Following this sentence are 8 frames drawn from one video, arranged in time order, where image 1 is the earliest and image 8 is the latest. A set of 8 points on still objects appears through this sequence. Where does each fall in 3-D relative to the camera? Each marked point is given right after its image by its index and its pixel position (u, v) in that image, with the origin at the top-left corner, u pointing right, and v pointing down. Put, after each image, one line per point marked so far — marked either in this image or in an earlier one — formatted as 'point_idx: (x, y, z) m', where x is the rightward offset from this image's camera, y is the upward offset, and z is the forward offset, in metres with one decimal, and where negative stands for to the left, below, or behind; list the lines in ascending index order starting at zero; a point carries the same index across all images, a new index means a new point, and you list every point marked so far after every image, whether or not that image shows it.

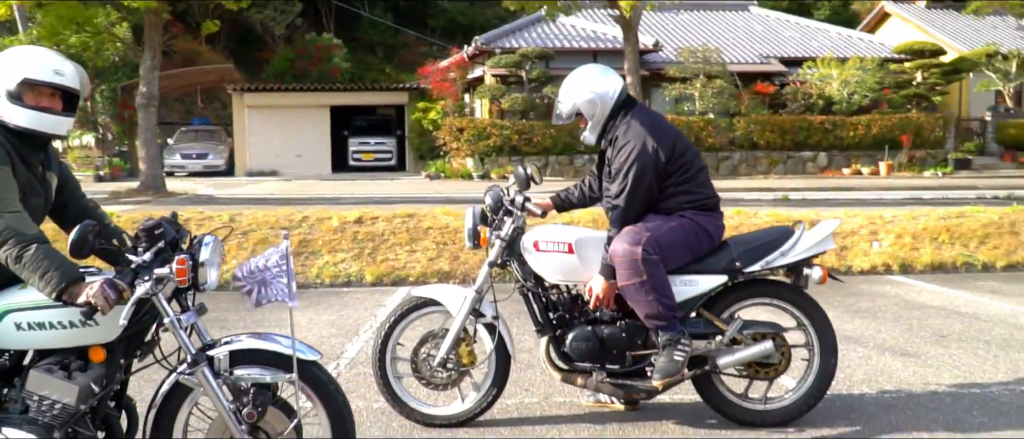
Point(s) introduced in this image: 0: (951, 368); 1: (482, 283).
0: (+2.7, -0.9, +5.5) m
1: (-0.1, -0.3, +4.3) m
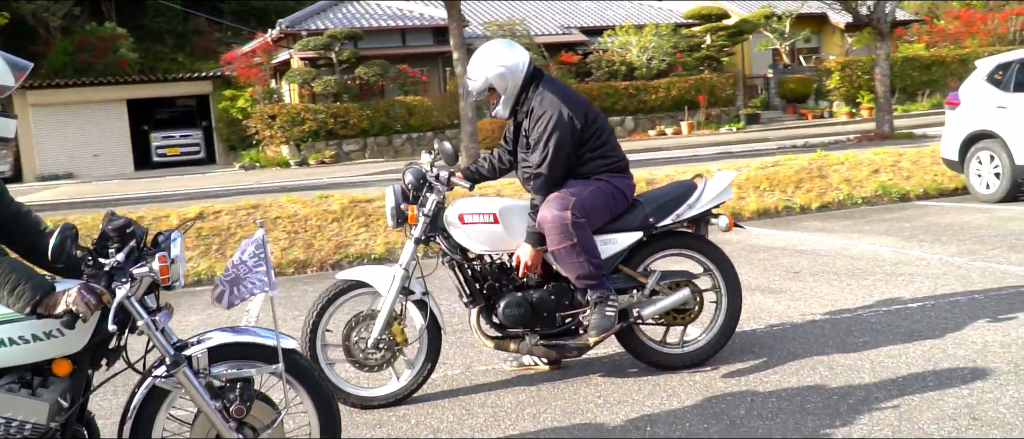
0: (+2.0, -0.5, +6.1) m
1: (-0.5, -0.2, +4.3) m
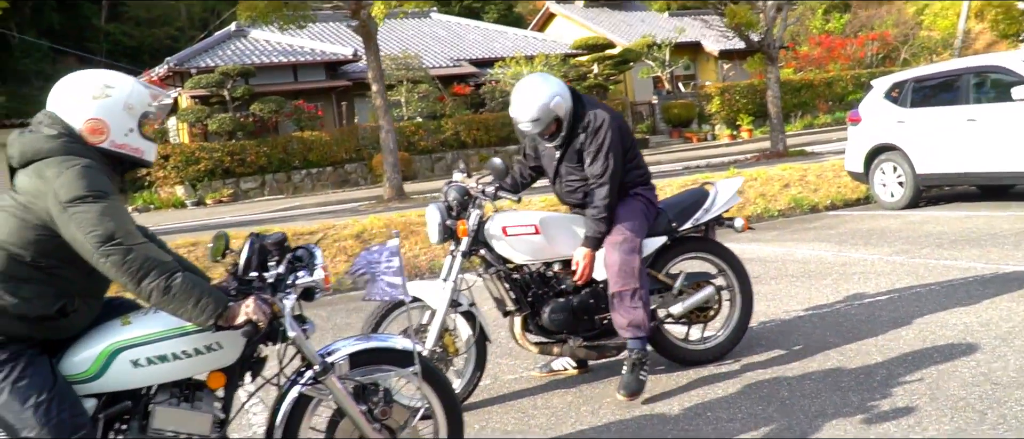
0: (+2.0, -0.6, +6.7) m
1: (-0.3, -0.3, +4.5) m
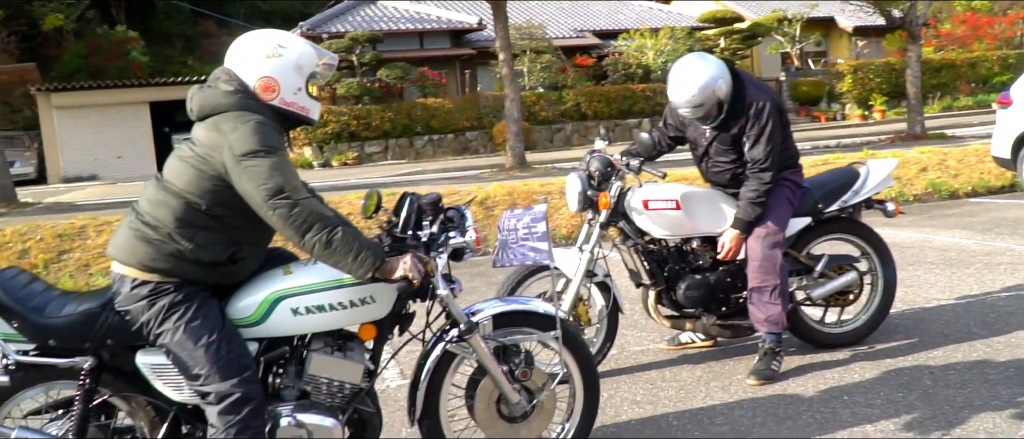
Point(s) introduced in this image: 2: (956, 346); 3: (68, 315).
0: (+2.9, -0.5, +6.4) m
1: (+0.4, -0.1, +4.6) m
2: (+2.3, -0.7, +4.8) m
3: (-1.6, -0.3, +3.4) m
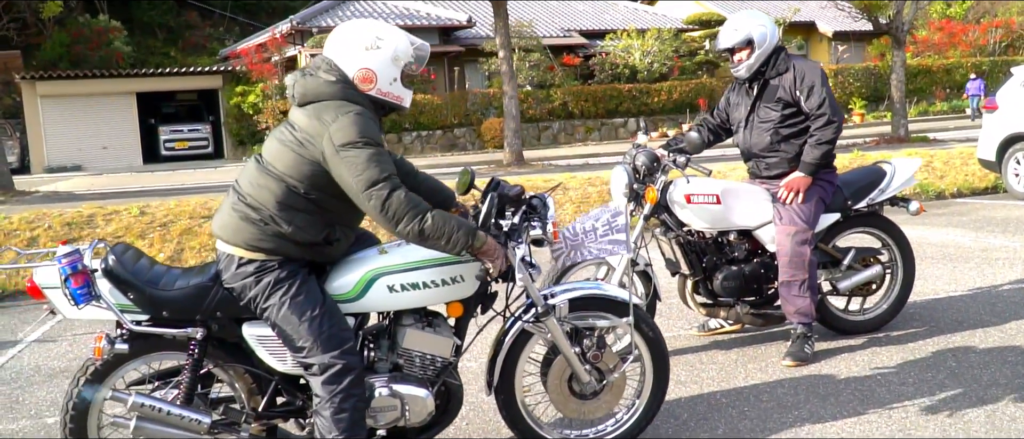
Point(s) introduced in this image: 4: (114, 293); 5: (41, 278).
0: (+3.1, -0.4, +6.8) m
1: (+0.7, -0.1, +4.8) m
2: (+2.6, -0.6, +5.1) m
3: (-1.3, -0.3, +3.7) m
4: (-1.6, -0.3, +3.6) m
5: (-1.9, -0.2, +3.6) m
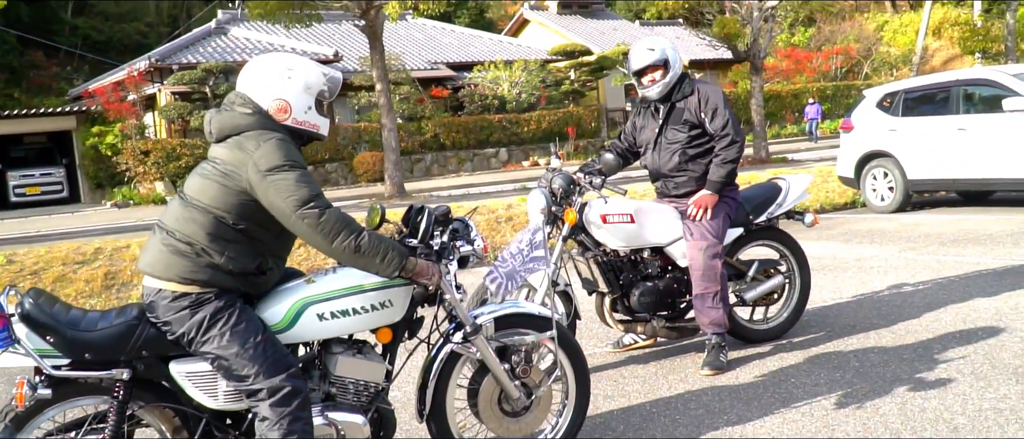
0: (+2.4, -0.5, +7.2) m
1: (+0.3, -0.2, +5.0) m
2: (+2.1, -0.7, +5.5) m
3: (-1.5, -0.4, +3.5) m
4: (-1.8, -0.4, +3.5) m
5: (-2.1, -0.4, +3.4) m
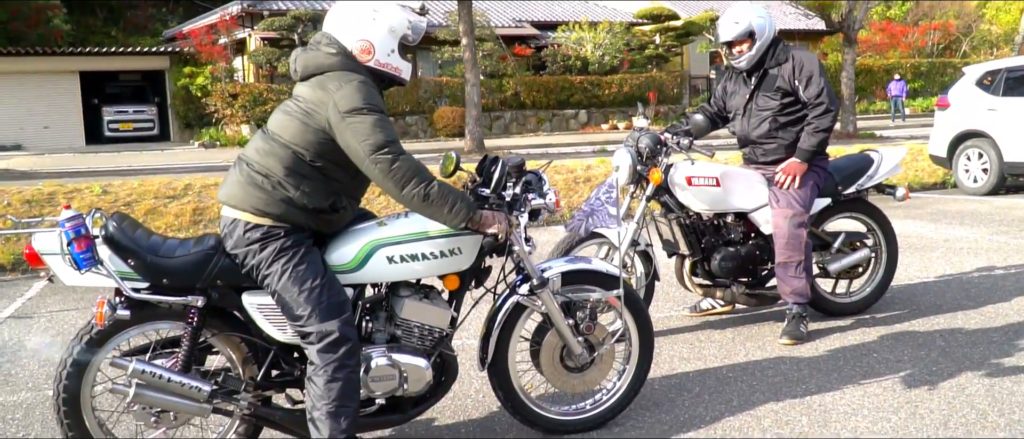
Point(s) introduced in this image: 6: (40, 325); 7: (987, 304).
0: (+3.0, -0.4, +6.9) m
1: (+0.7, 0.0, +4.9) m
2: (+2.5, -0.6, +5.3) m
3: (-1.3, -0.1, +3.6) m
4: (-1.5, -0.2, +3.5) m
5: (-1.8, -0.1, +3.5) m
6: (-3.2, -0.7, +6.3) m
7: (+2.9, -0.5, +5.5) m
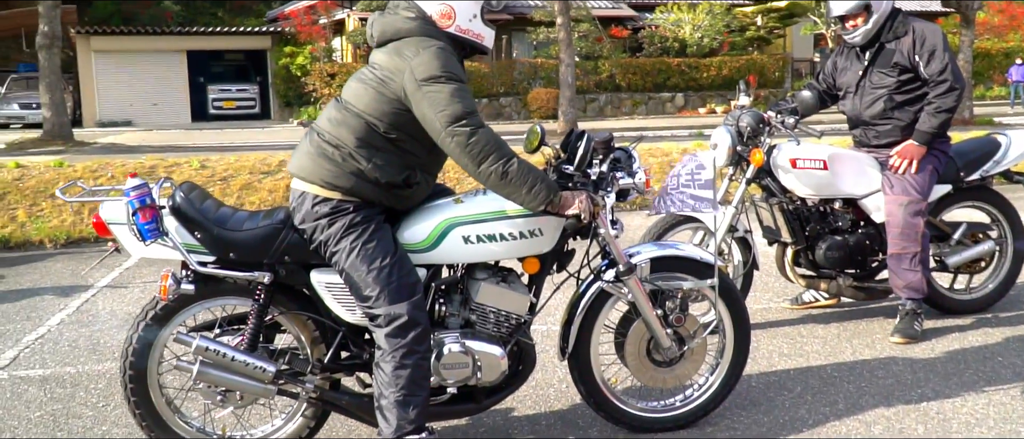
0: (+3.6, -0.3, +6.3) m
1: (+1.1, +0.1, +4.5) m
2: (+3.0, -0.5, +4.7) m
3: (-1.0, 0.0, +3.4) m
4: (-1.2, 0.0, +3.4) m
5: (-1.5, 0.0, +3.4) m
6: (-2.6, -0.5, +6.3) m
7: (+3.3, -0.5, +4.9) m
